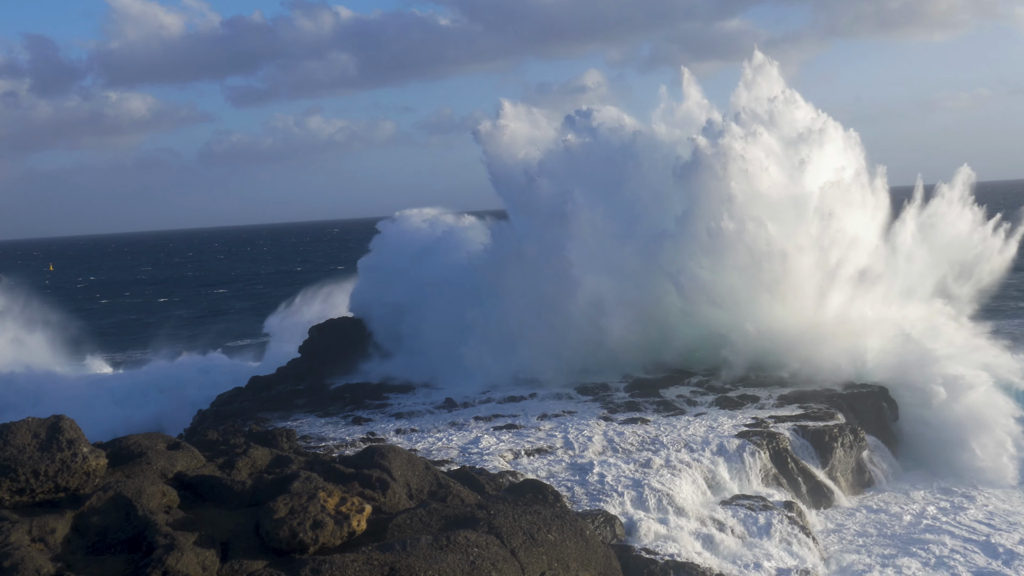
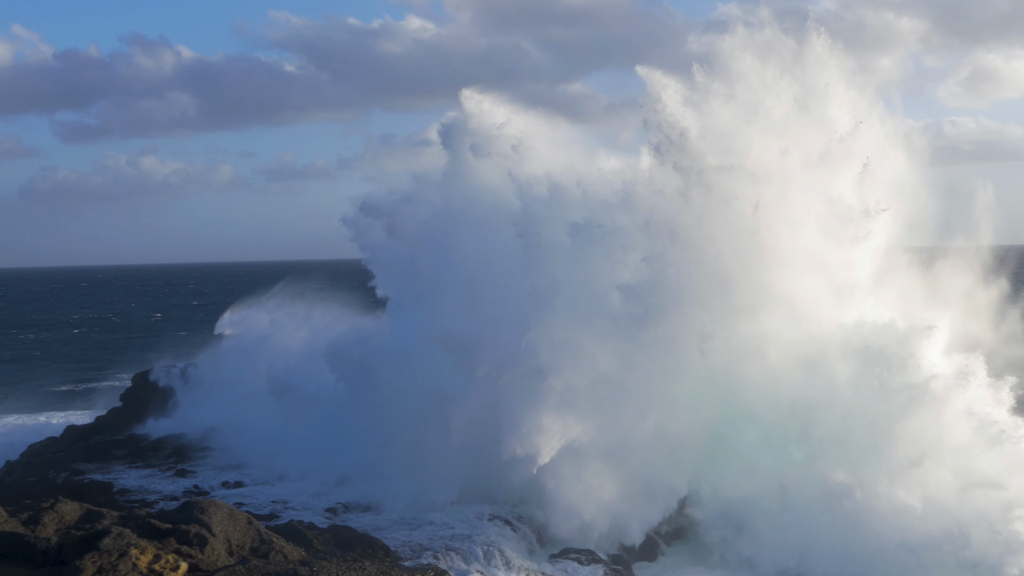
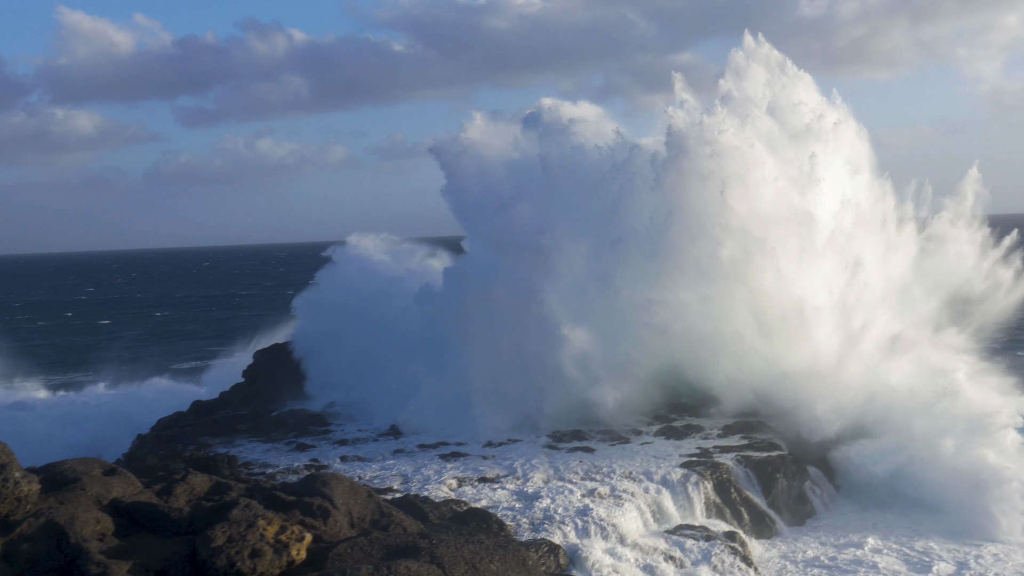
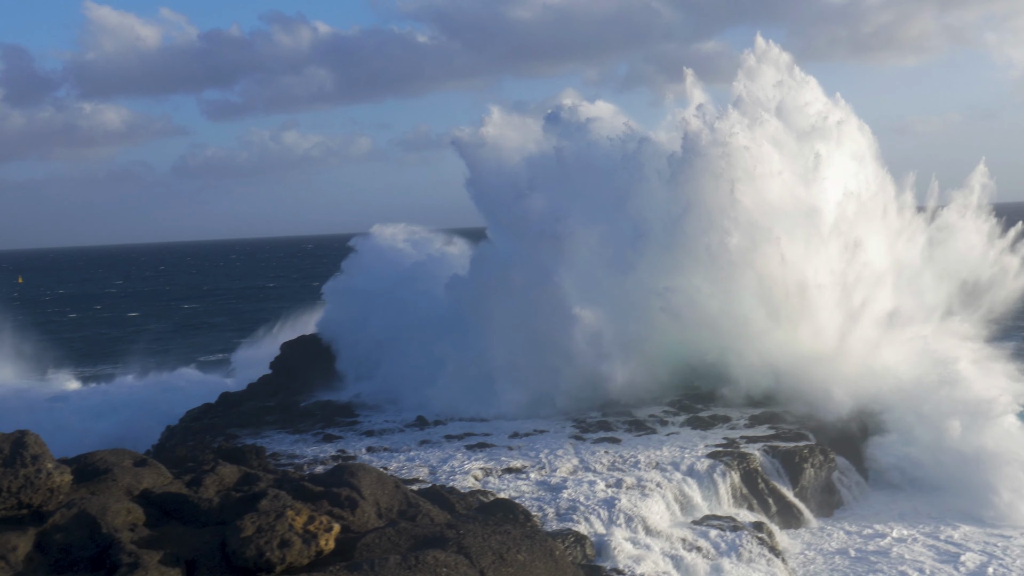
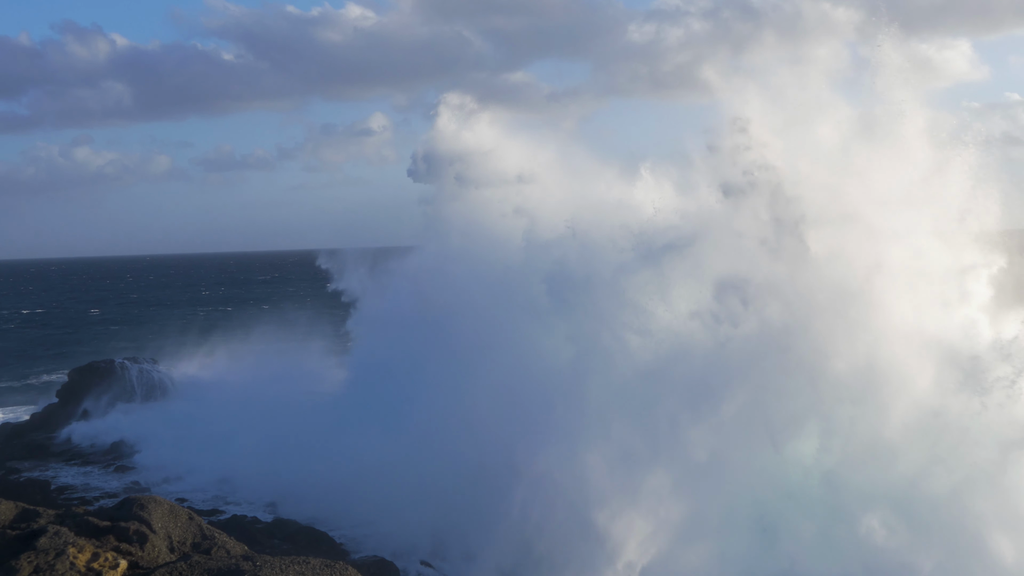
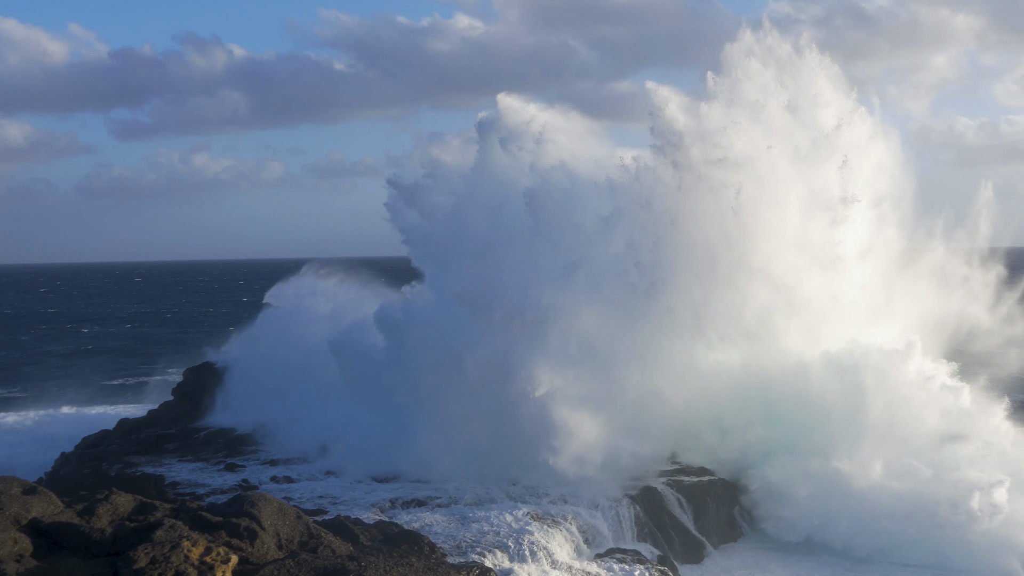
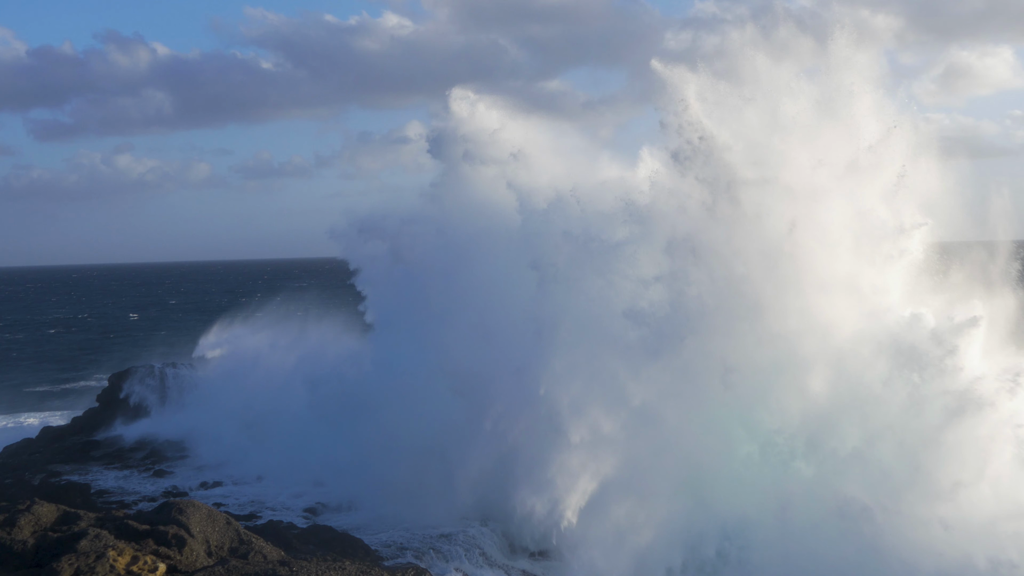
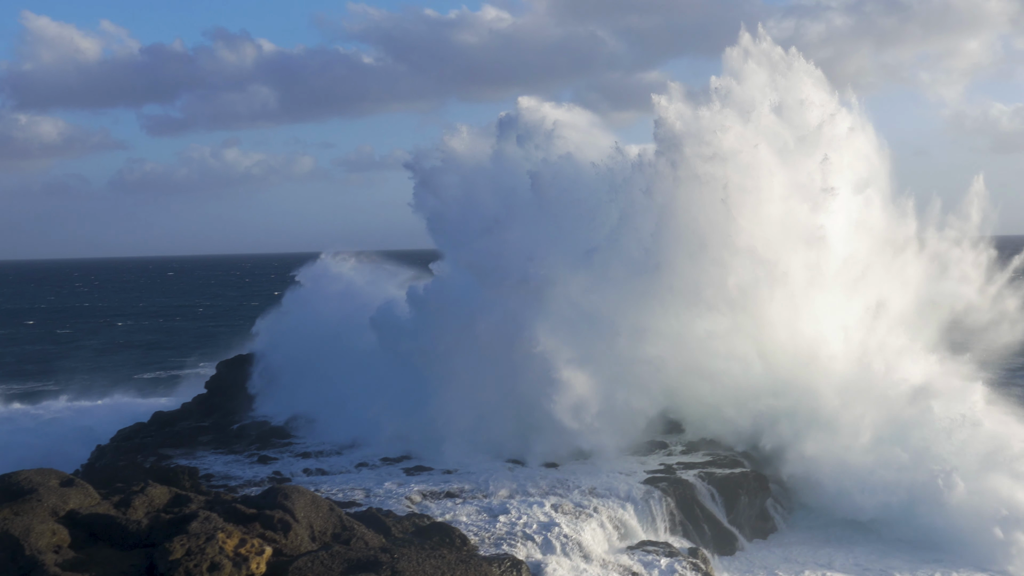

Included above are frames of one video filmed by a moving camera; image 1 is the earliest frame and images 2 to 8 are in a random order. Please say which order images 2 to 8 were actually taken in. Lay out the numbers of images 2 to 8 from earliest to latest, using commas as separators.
4, 3, 8, 6, 2, 7, 5
